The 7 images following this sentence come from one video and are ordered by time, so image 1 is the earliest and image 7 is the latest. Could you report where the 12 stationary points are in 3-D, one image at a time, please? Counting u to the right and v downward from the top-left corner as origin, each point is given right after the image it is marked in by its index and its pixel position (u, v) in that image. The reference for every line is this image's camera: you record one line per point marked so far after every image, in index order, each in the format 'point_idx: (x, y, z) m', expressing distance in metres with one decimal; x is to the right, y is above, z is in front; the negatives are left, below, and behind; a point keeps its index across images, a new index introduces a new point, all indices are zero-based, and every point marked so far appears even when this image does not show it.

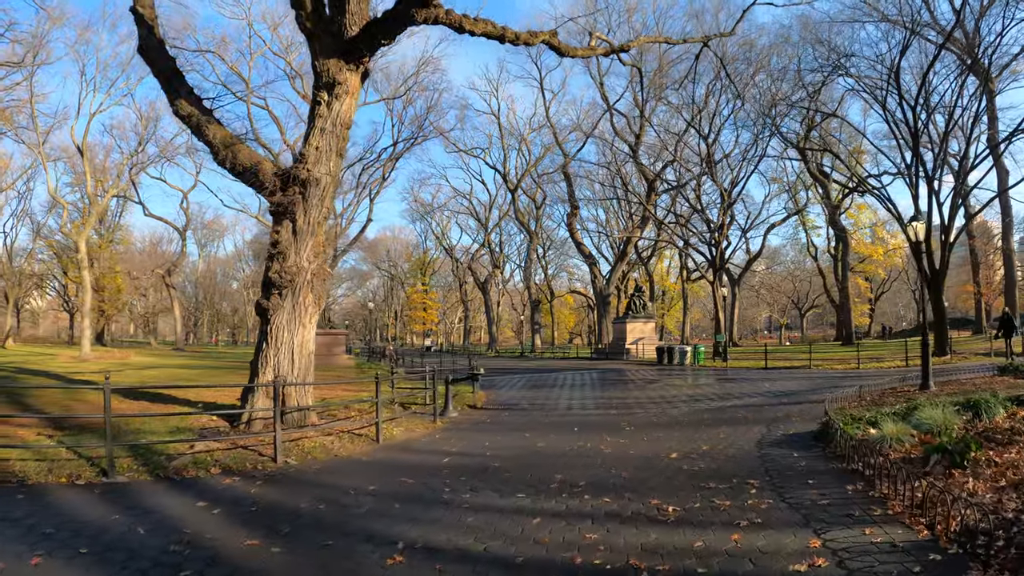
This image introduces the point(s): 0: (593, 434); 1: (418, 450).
0: (+1.3, -2.5, +11.0) m
1: (-1.6, -2.7, +11.0) m
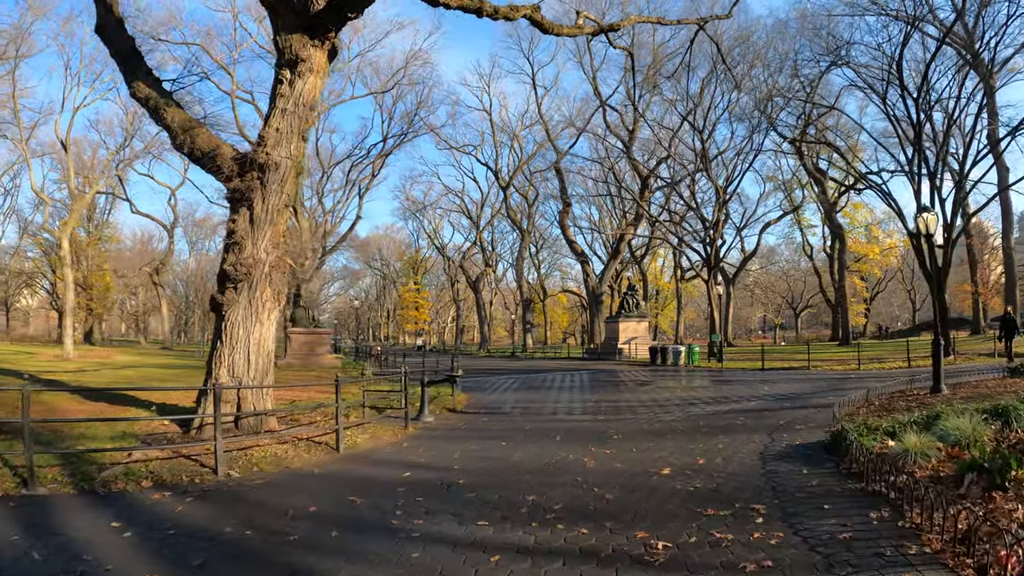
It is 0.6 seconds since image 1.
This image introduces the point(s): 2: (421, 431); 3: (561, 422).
0: (+0.9, -2.4, +9.8) m
1: (-2.0, -2.6, +9.8) m
2: (-1.8, -2.8, +12.9) m
3: (+0.9, -2.6, +12.6) m
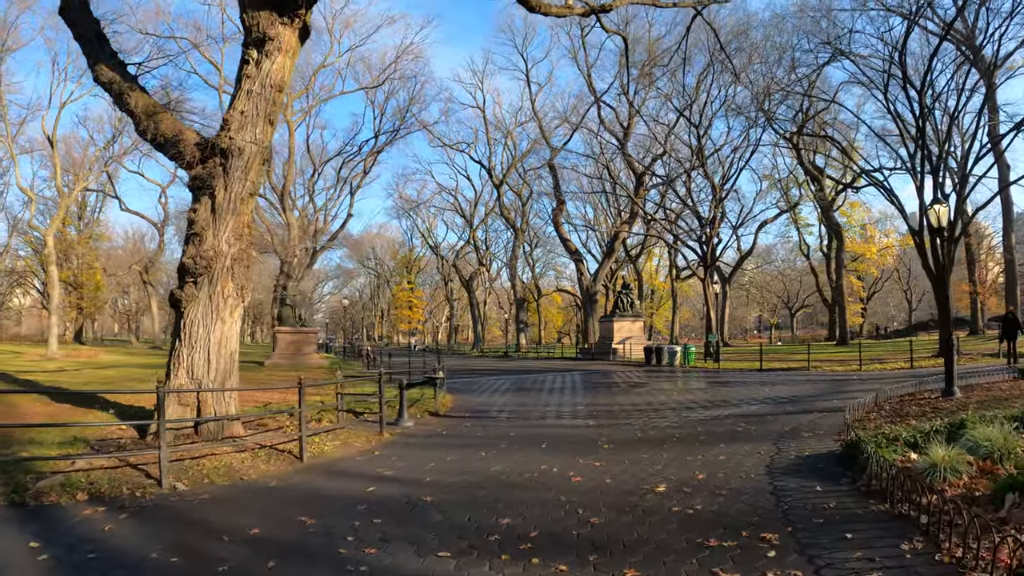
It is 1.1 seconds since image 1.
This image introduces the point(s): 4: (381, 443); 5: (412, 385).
0: (+0.6, -2.3, +8.9) m
1: (-2.3, -2.5, +8.9) m
2: (-2.1, -2.7, +11.9) m
3: (+0.6, -2.5, +11.7) m
4: (-2.3, -2.7, +11.2) m
5: (-2.1, -2.1, +13.9) m
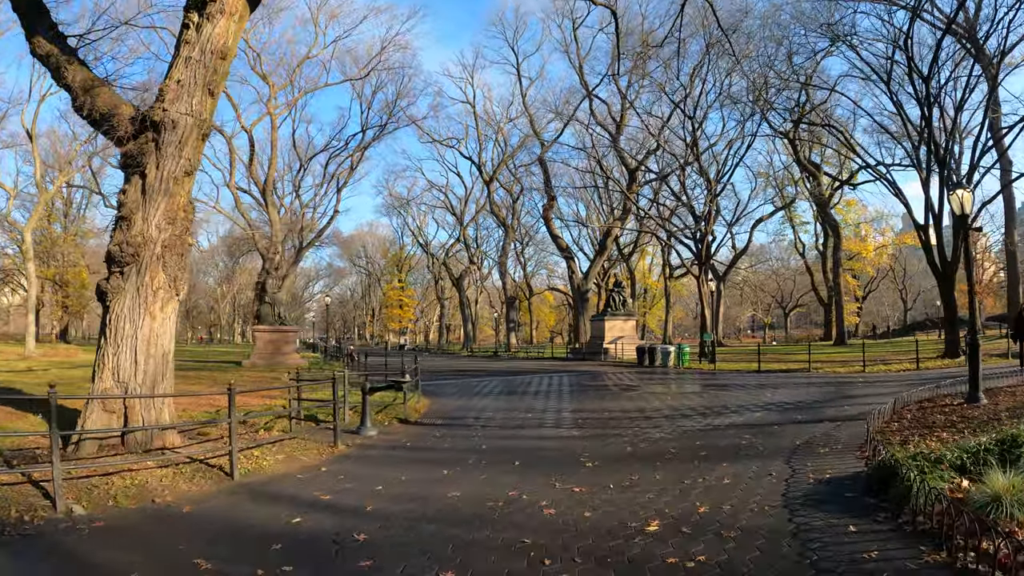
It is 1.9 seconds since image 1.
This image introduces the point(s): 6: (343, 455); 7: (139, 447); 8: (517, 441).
0: (+0.2, -2.1, +7.5) m
1: (-2.7, -2.4, +7.5) m
2: (-2.6, -2.6, +10.5) m
3: (+0.1, -2.4, +10.4) m
4: (-2.7, -2.5, +9.8) m
5: (-2.6, -2.0, +12.5) m
6: (-2.6, -2.6, +10.0) m
7: (-5.8, -2.5, +10.1) m
8: (+0.1, -2.4, +10.1) m
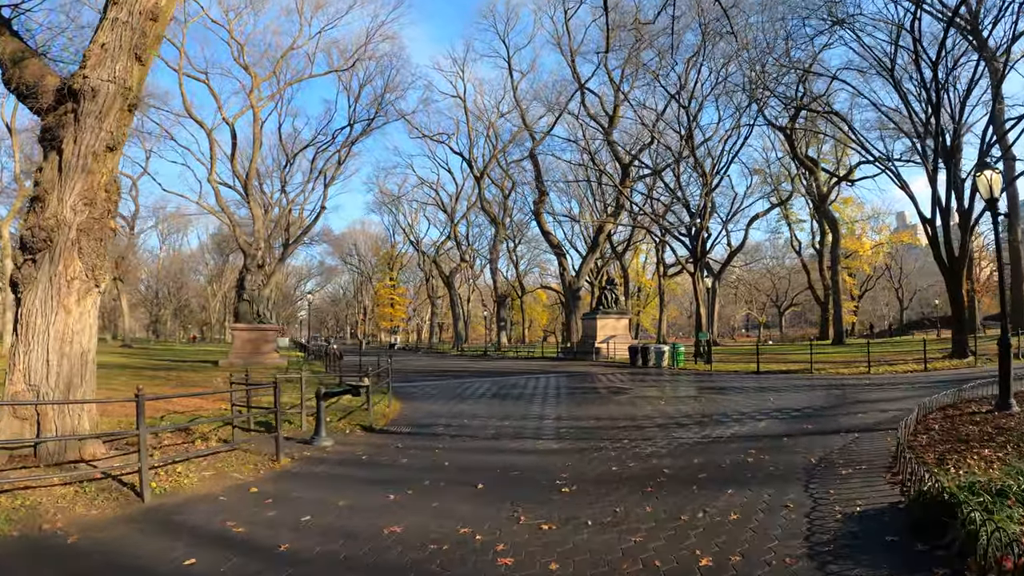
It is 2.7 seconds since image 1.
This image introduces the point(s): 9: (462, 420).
0: (-0.2, -2.0, +6.2) m
1: (-3.1, -2.3, +6.1) m
2: (-3.0, -2.5, +9.2) m
3: (-0.3, -2.3, +9.0) m
4: (-3.1, -2.4, +8.4) m
5: (-3.0, -1.8, +11.2) m
6: (-3.0, -2.4, +8.6) m
7: (-6.2, -2.4, +8.7) m
8: (-0.4, -2.3, +8.8) m
9: (-1.0, -2.6, +12.8) m
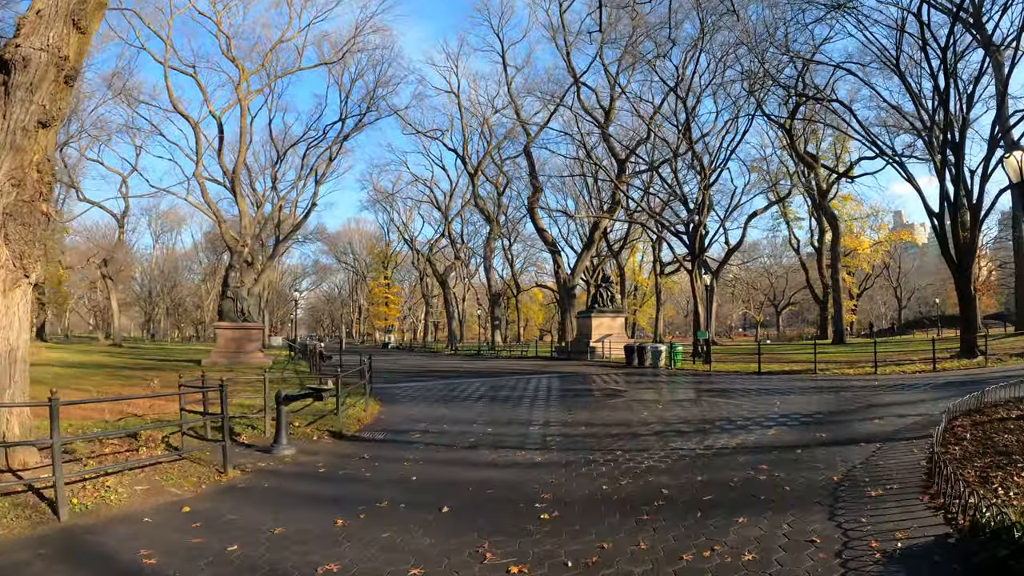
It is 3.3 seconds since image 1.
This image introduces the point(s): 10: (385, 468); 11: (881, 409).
0: (-0.4, -1.9, +5.2) m
1: (-3.3, -2.2, +5.1) m
2: (-3.2, -2.4, +8.1) m
3: (-0.5, -2.2, +8.0) m
4: (-3.4, -2.3, +7.4) m
5: (-3.3, -1.7, +10.1) m
6: (-3.3, -2.3, +7.6) m
7: (-6.4, -2.2, +7.7) m
8: (-0.6, -2.2, +7.8) m
9: (-1.3, -2.5, +11.8) m
10: (-1.6, -2.3, +8.1) m
11: (+6.4, -2.1, +11.3) m
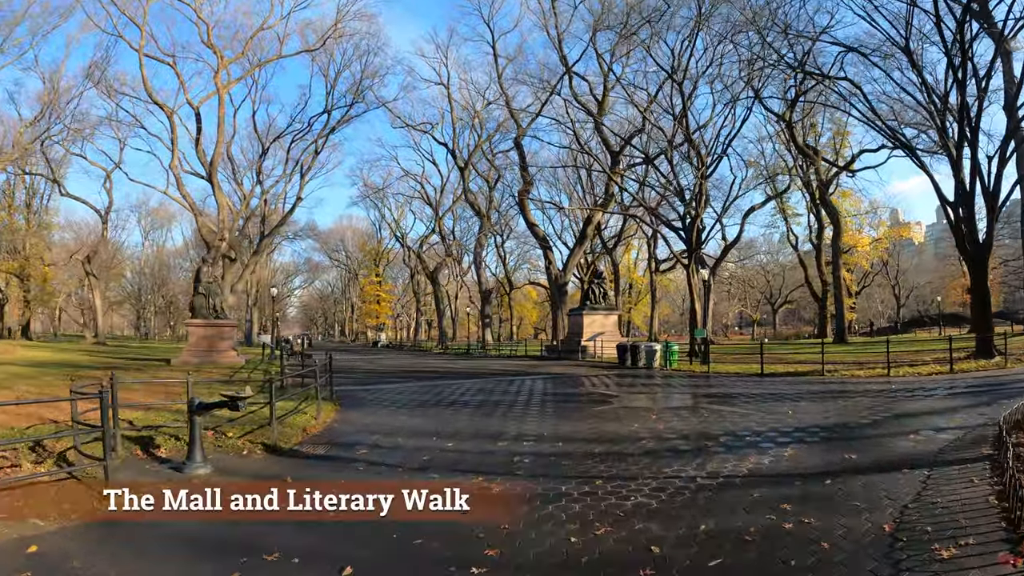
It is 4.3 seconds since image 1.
0: (-0.8, -1.8, +3.5) m
1: (-3.8, -2.0, +3.4) m
2: (-3.7, -2.2, +6.4) m
3: (-1.0, -2.0, +6.3) m
4: (-3.8, -2.2, +5.7) m
5: (-3.8, -1.6, +8.4) m
6: (-3.7, -2.2, +5.9) m
7: (-6.9, -2.1, +6.0) m
8: (-1.1, -2.0, +6.1) m
9: (-1.8, -2.4, +10.1) m
10: (-2.1, -2.1, +6.4) m
11: (+5.9, -1.9, +9.7) m
